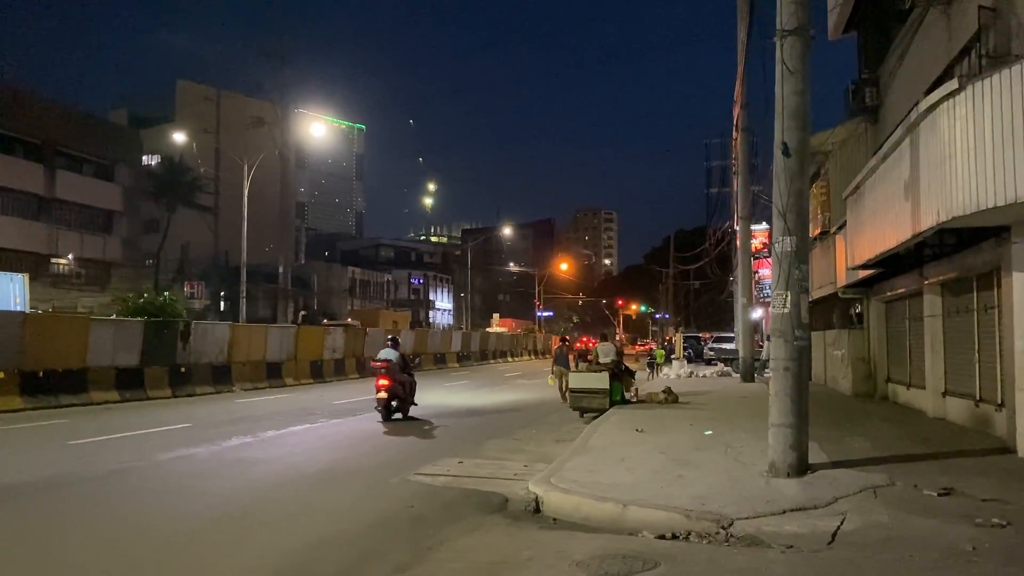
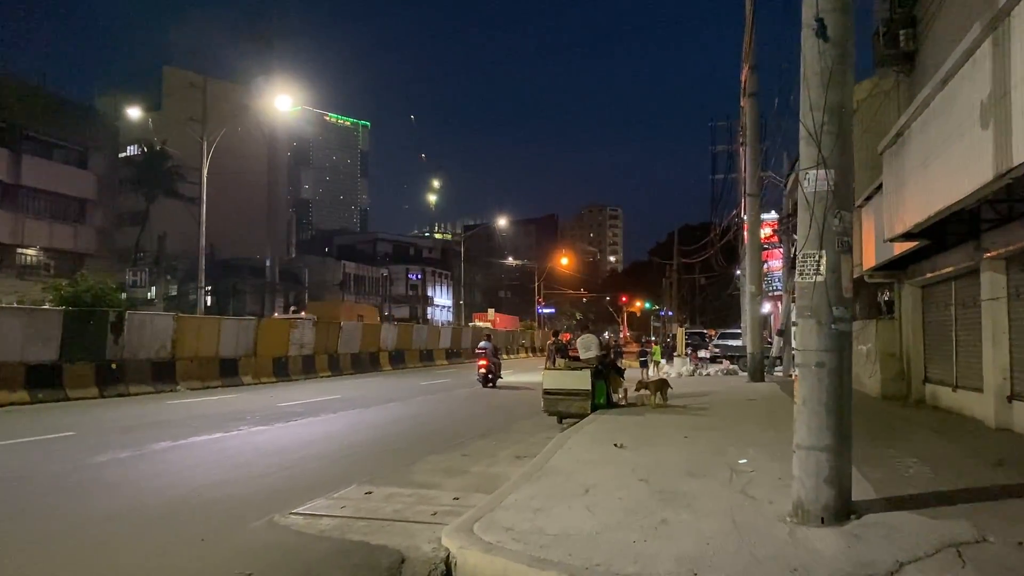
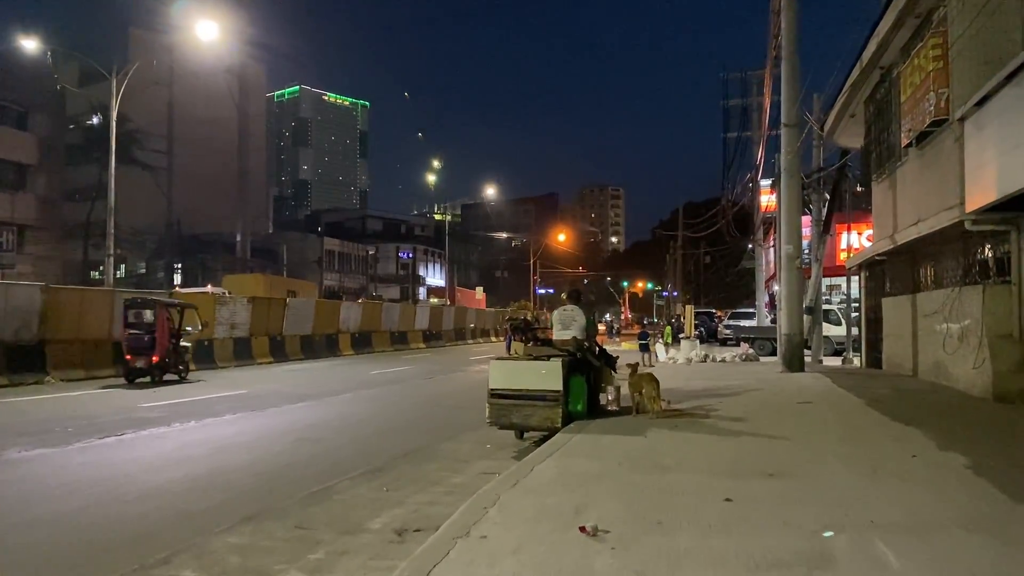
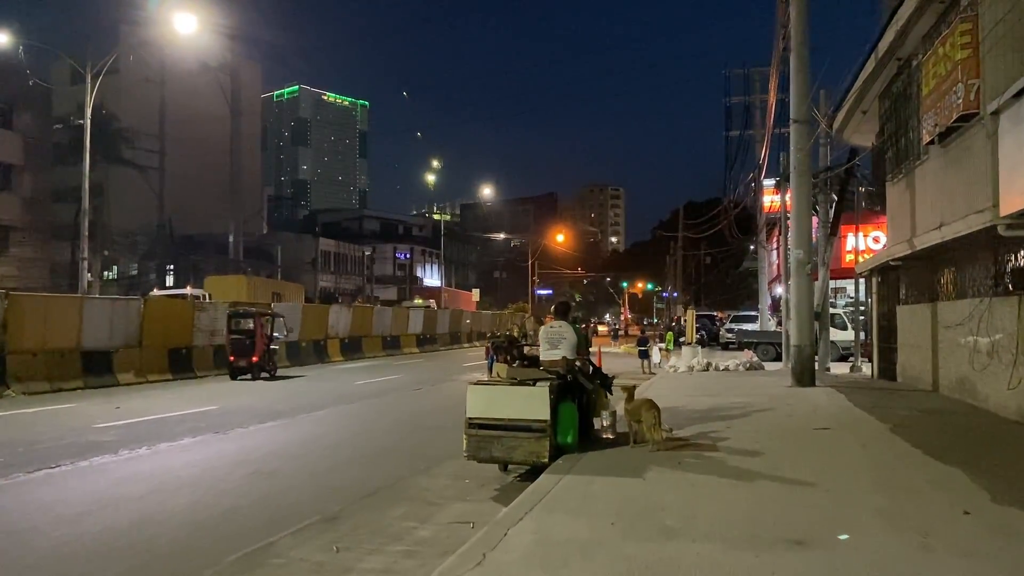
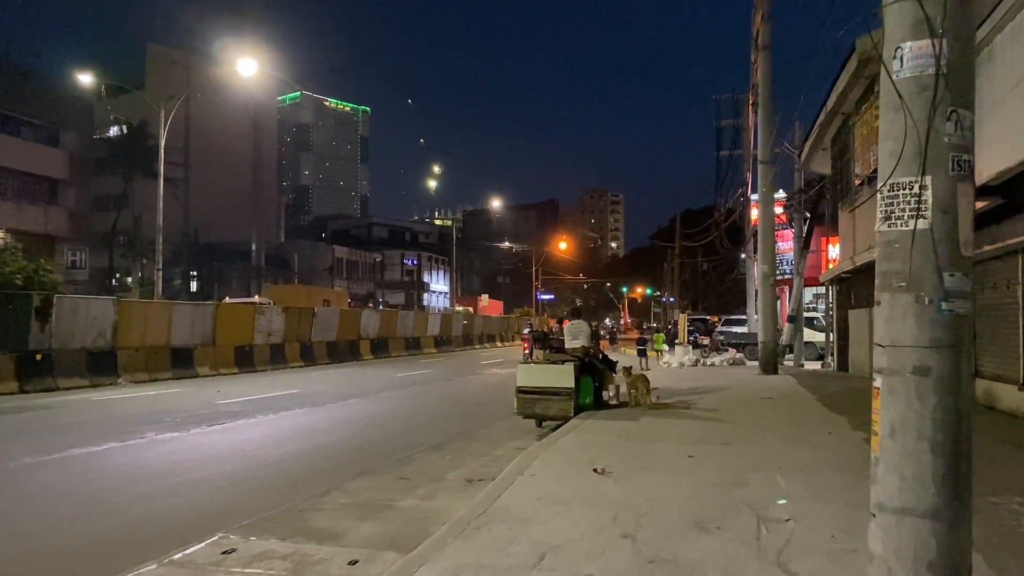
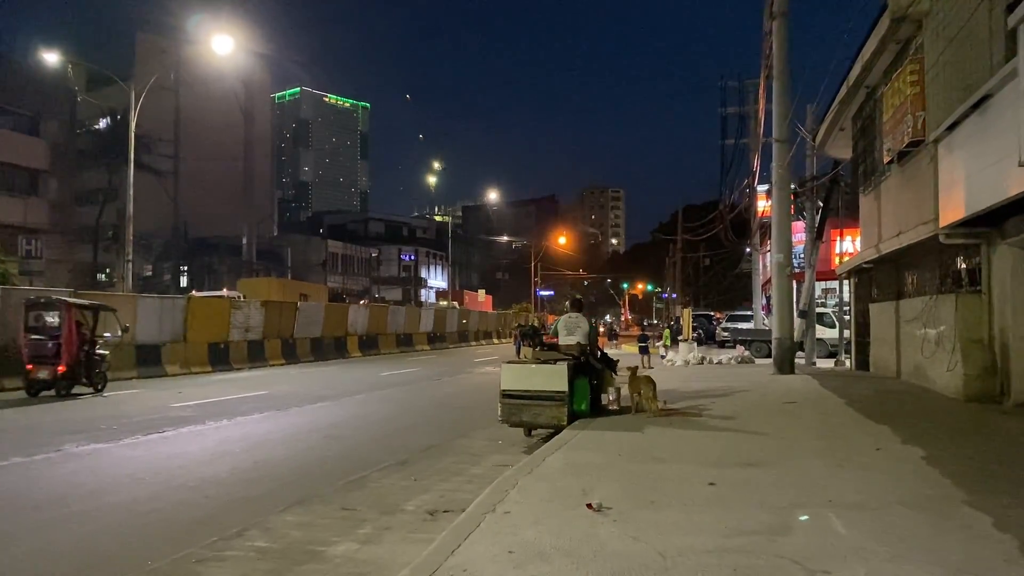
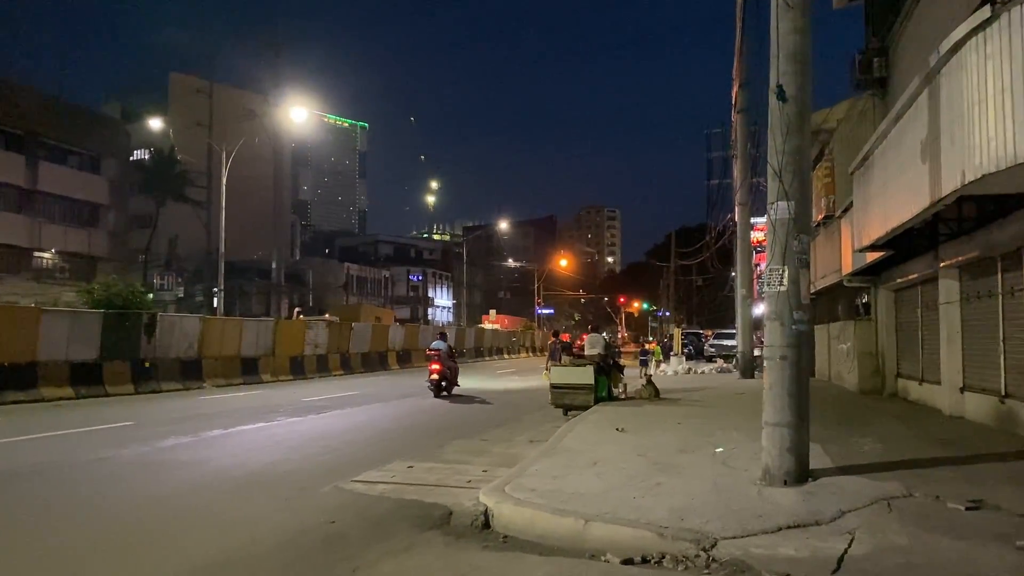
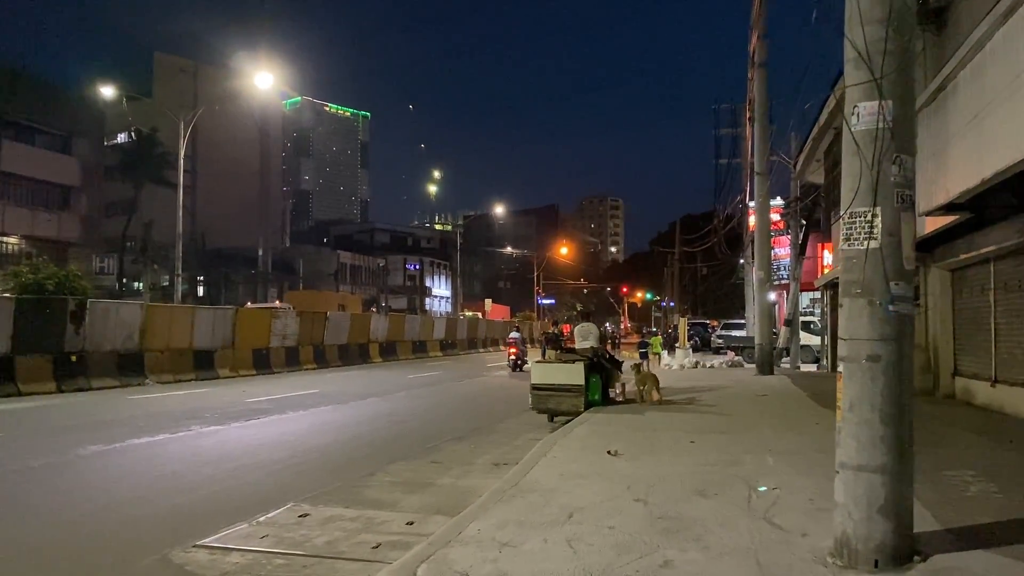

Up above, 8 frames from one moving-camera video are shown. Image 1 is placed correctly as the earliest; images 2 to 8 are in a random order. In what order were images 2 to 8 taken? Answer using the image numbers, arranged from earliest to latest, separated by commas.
7, 2, 8, 5, 6, 3, 4
